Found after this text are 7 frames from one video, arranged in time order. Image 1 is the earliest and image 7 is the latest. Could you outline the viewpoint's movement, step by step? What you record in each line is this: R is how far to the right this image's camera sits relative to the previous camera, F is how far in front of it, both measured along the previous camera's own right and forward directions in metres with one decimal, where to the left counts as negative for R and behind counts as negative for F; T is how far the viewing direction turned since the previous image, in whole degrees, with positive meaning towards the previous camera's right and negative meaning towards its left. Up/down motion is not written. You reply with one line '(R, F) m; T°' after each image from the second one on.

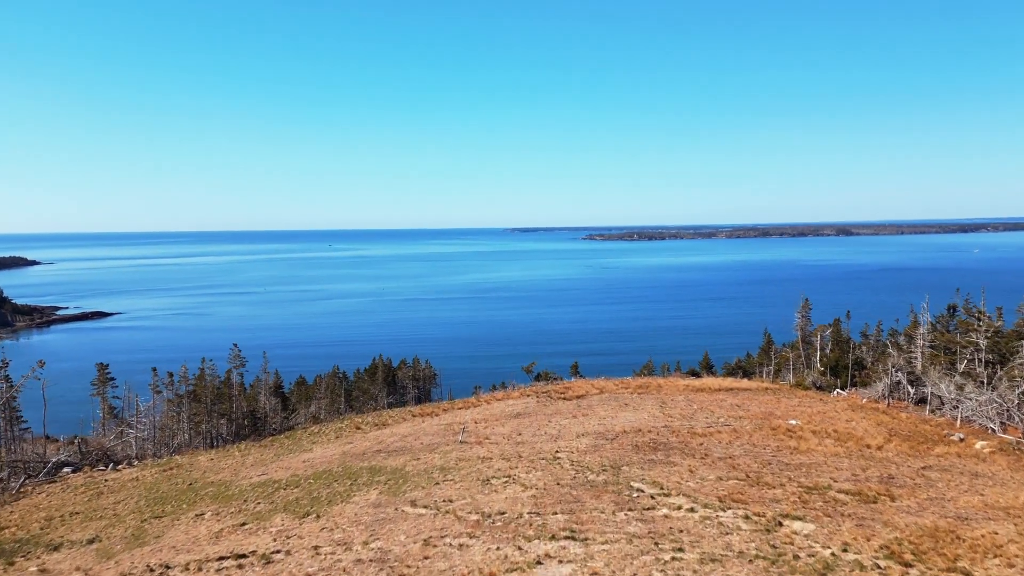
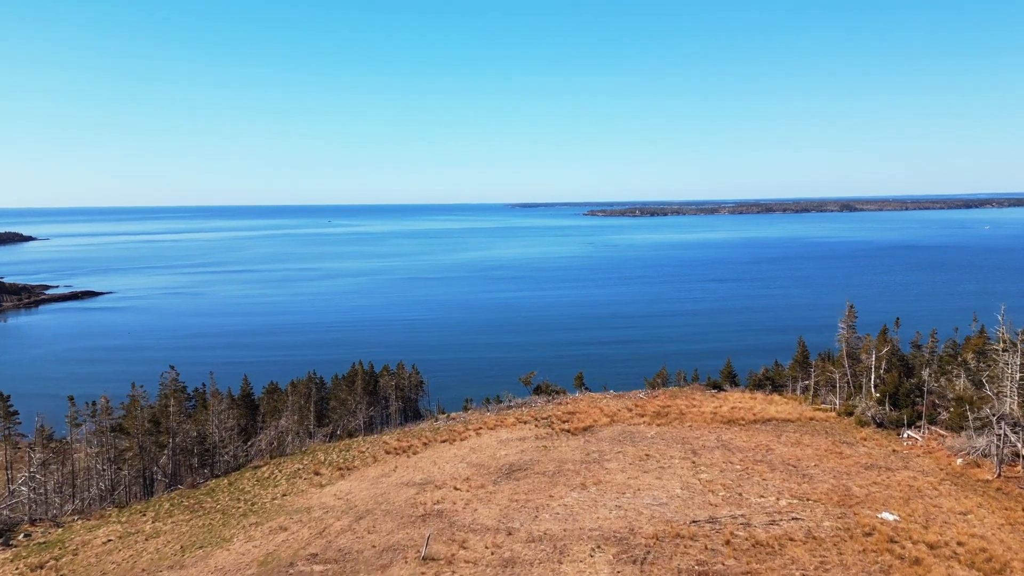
(+0.2, +5.2) m; 0°
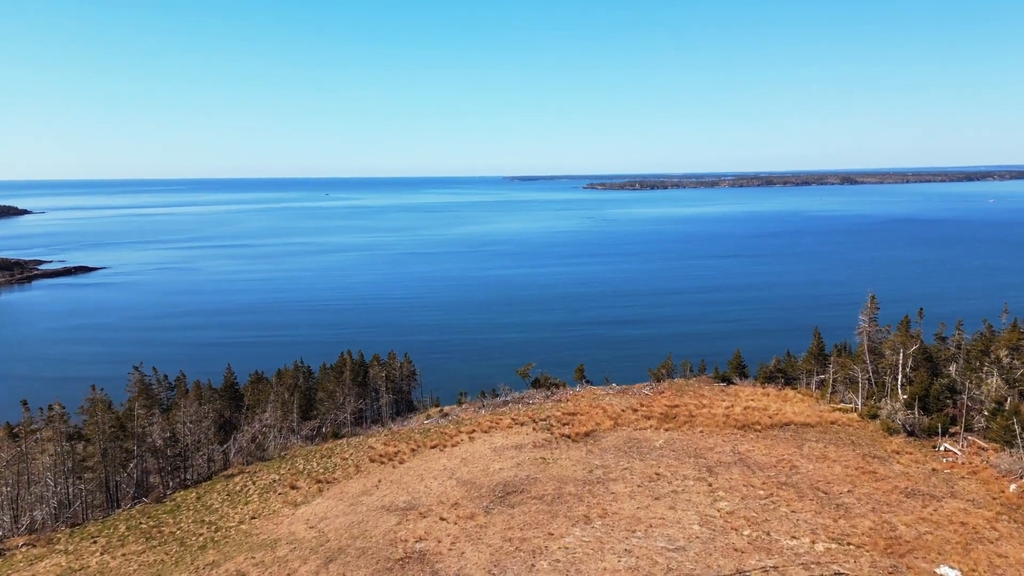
(+0.1, +2.2) m; 0°
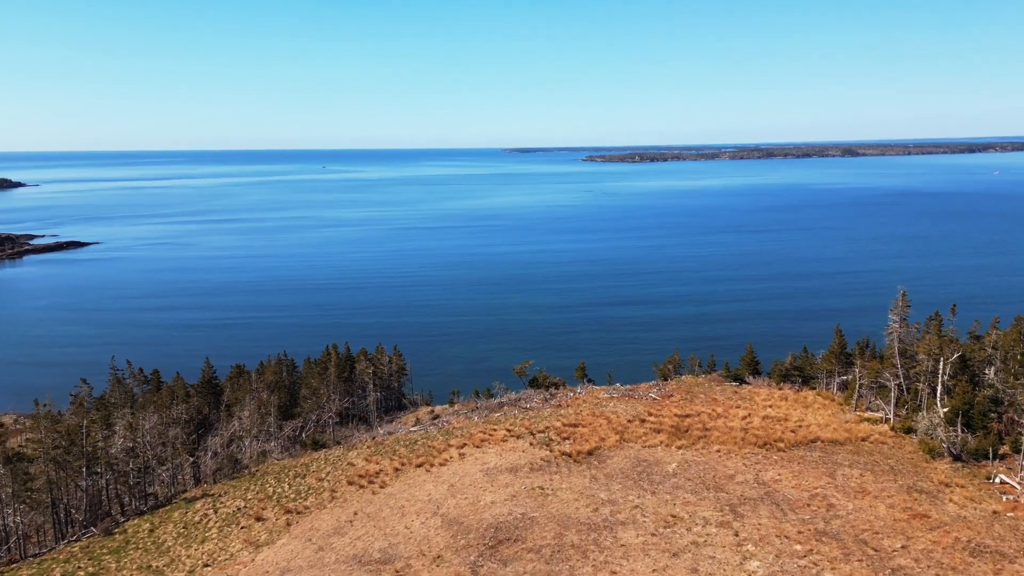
(+0.1, +2.6) m; 0°
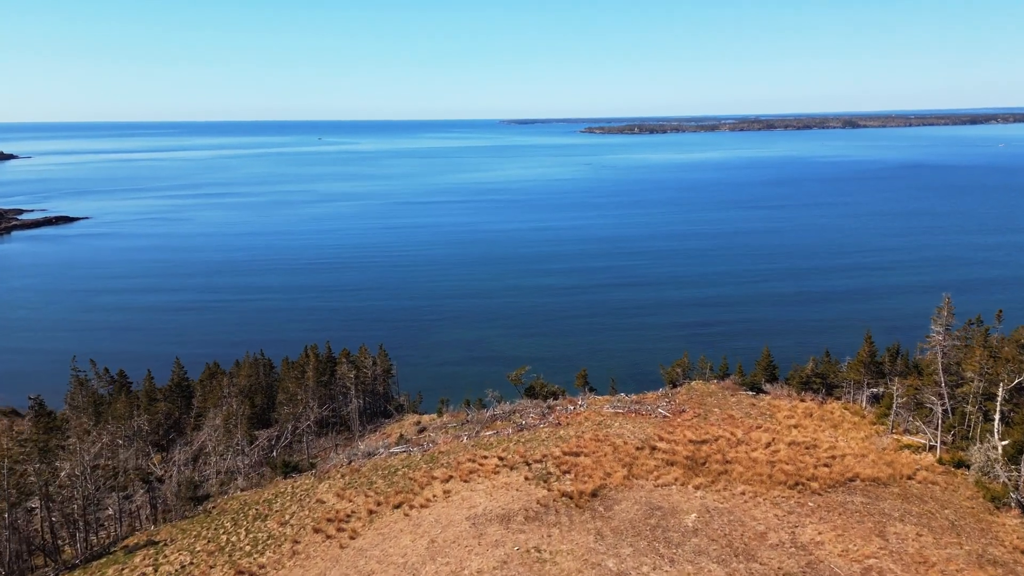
(+0.1, +3.0) m; 0°
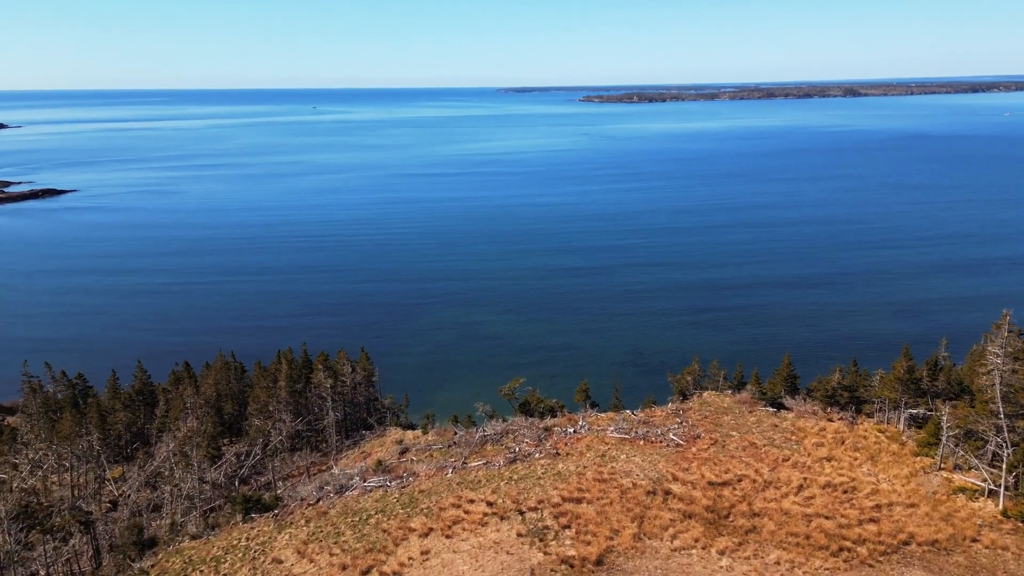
(+0.2, +3.1) m; 0°
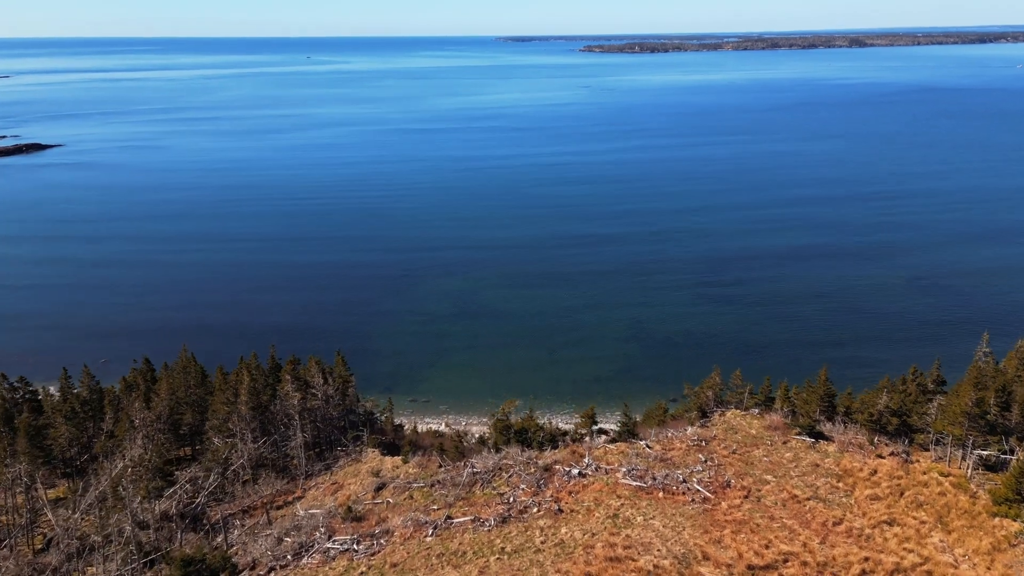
(+0.1, +3.9) m; 0°
